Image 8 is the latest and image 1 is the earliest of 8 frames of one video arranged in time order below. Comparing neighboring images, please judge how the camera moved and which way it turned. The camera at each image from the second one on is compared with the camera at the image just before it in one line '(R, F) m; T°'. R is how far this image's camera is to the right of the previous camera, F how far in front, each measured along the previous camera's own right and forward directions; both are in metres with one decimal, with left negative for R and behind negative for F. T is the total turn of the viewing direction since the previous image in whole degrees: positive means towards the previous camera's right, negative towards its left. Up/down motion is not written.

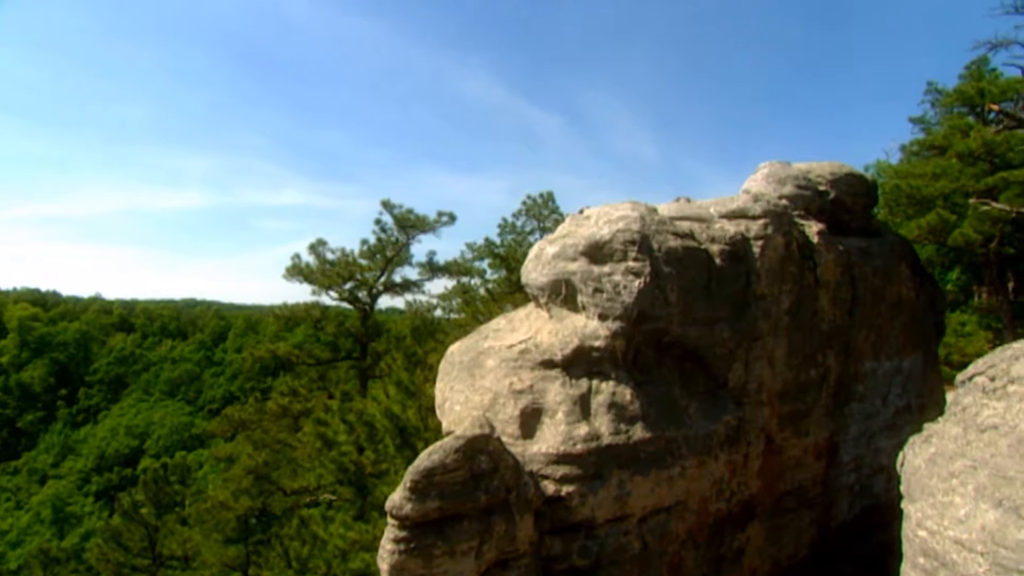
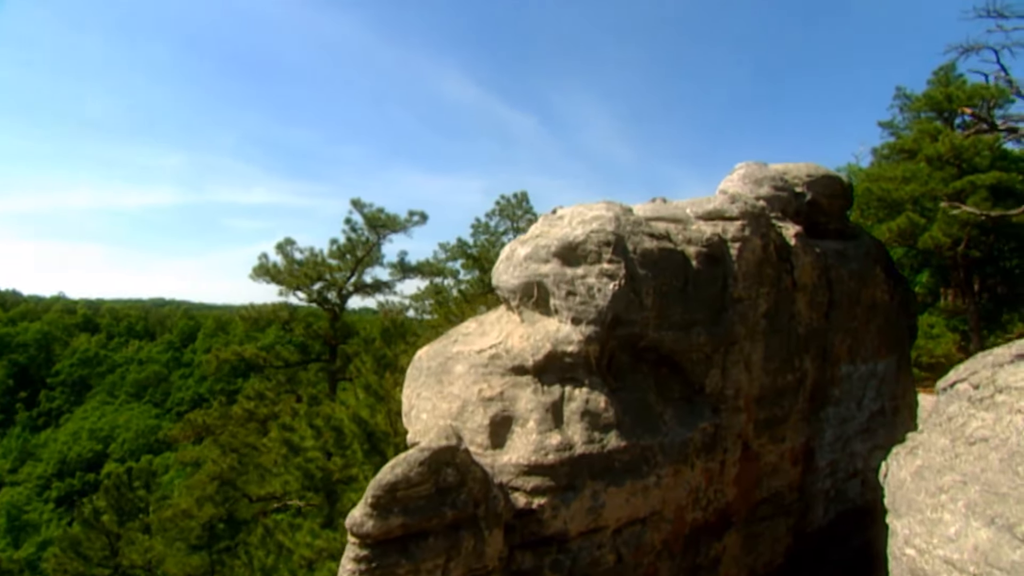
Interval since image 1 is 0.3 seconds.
(+0.1, +0.3) m; +2°
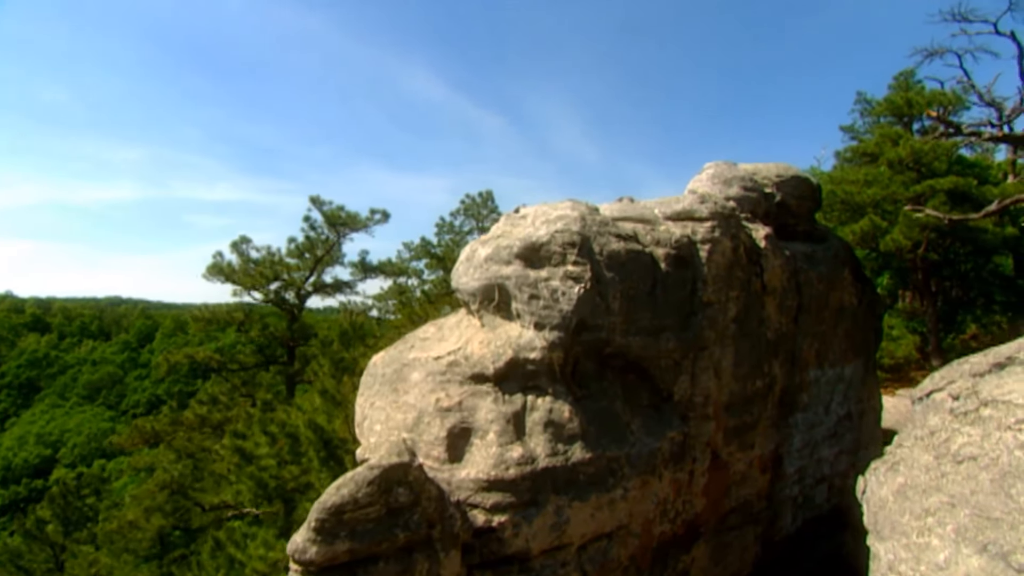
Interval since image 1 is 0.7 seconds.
(+0.1, +0.5) m; +3°
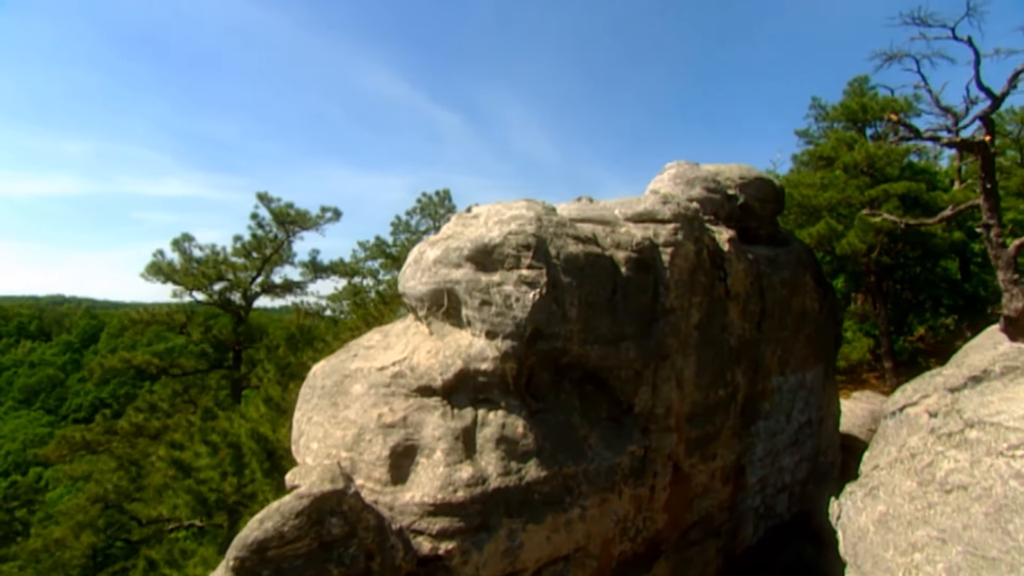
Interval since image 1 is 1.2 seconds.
(+0.1, +0.6) m; +4°
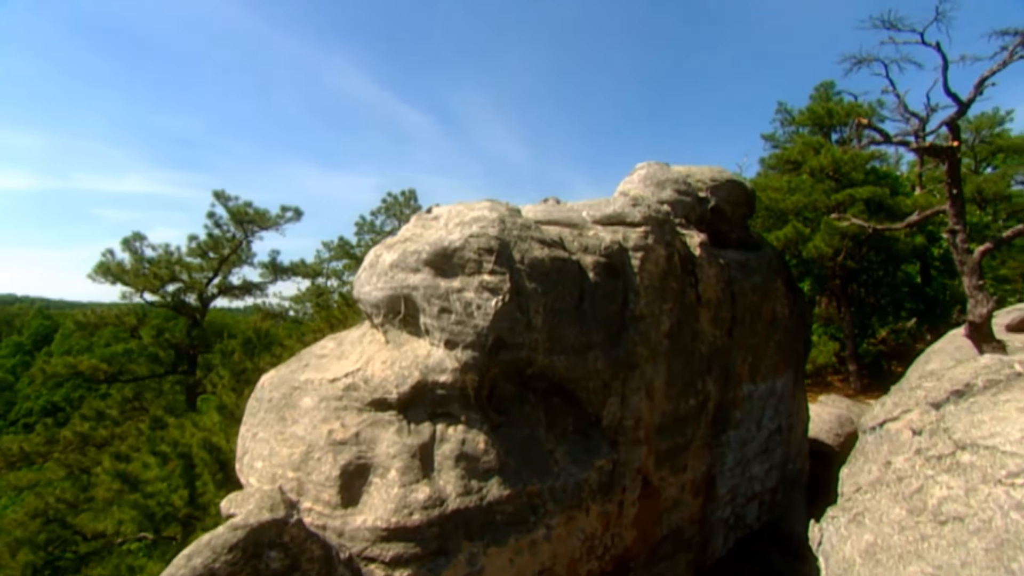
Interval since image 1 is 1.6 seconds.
(+0.1, +0.4) m; +3°
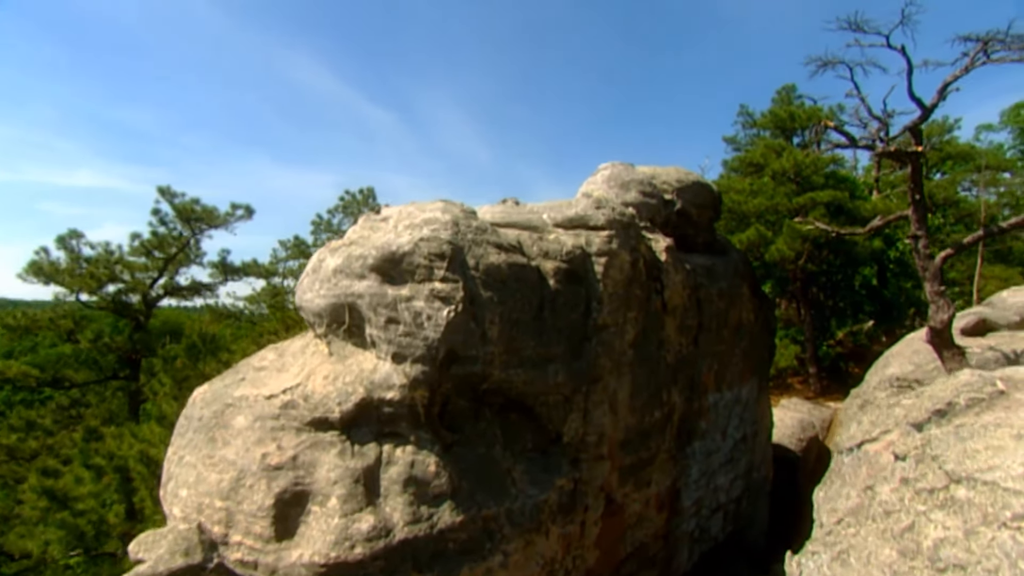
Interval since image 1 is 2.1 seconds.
(+0.1, +0.5) m; +3°
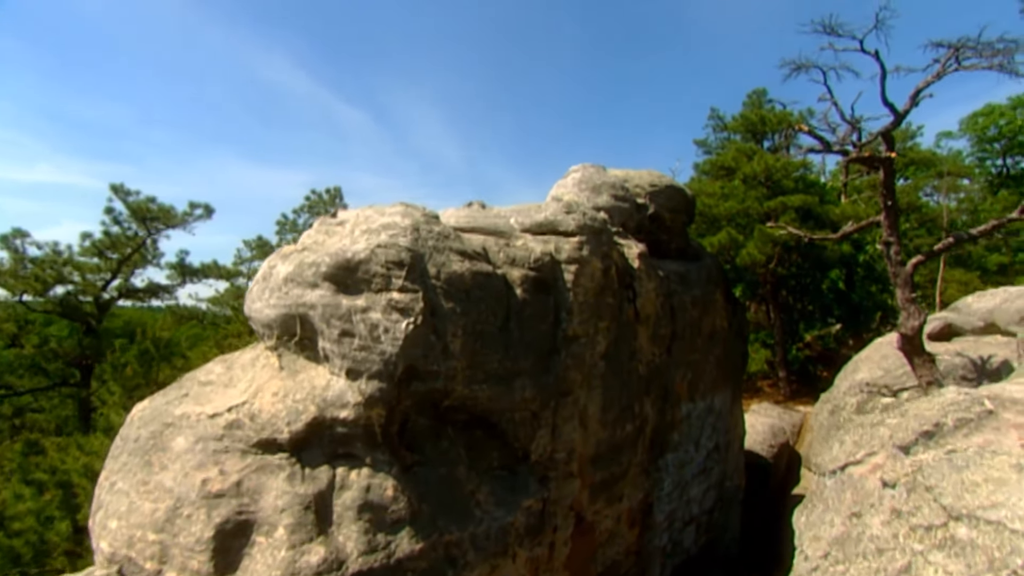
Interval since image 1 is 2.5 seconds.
(+0.1, +0.4) m; +2°
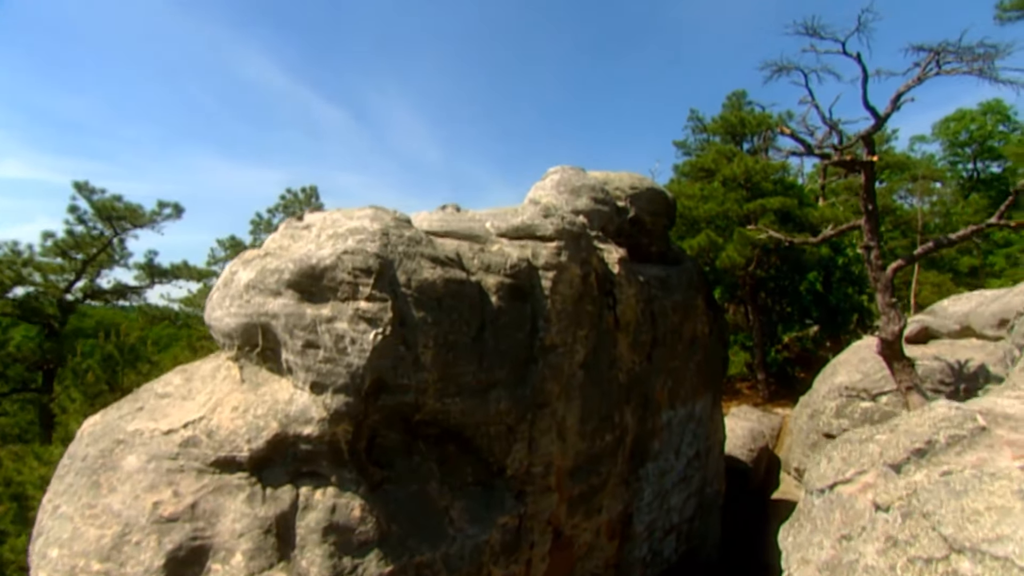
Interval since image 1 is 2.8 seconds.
(0.0, +0.3) m; +2°
